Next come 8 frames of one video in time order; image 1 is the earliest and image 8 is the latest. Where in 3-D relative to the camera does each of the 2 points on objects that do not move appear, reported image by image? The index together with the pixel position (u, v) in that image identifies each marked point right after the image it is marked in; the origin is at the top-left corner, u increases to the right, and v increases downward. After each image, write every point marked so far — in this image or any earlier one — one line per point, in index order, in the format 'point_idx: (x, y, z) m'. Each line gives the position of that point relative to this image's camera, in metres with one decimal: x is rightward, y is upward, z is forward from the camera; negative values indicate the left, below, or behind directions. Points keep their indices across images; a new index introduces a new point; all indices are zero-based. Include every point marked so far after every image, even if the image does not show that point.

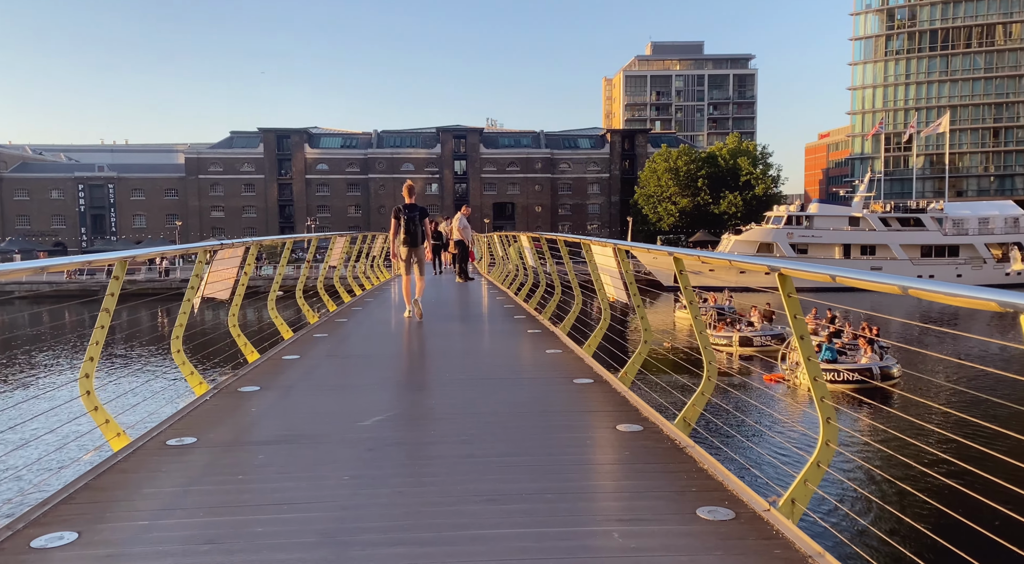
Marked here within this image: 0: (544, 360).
0: (+0.3, -0.8, +7.9) m
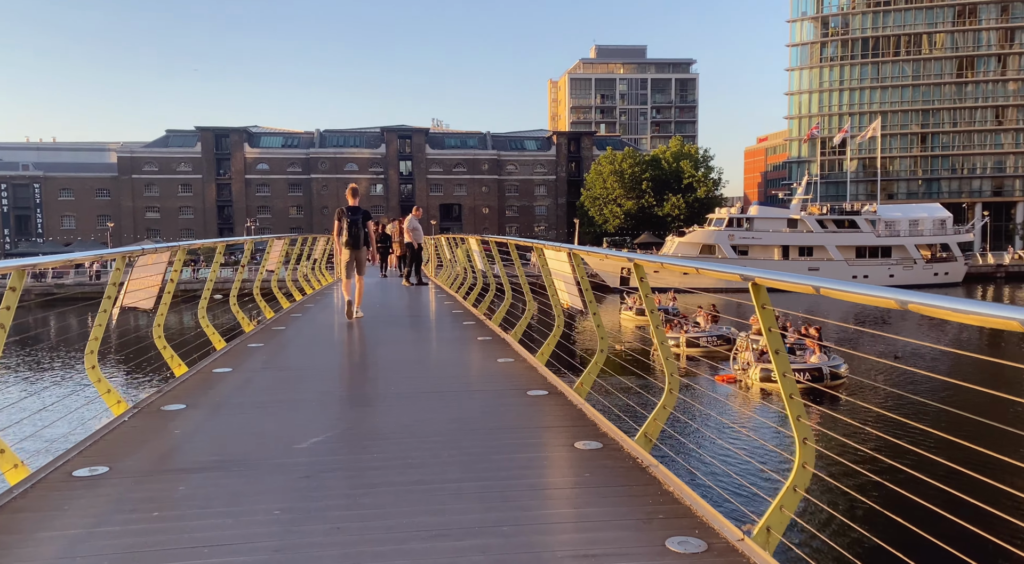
0: (-0.2, -0.8, +7.5) m
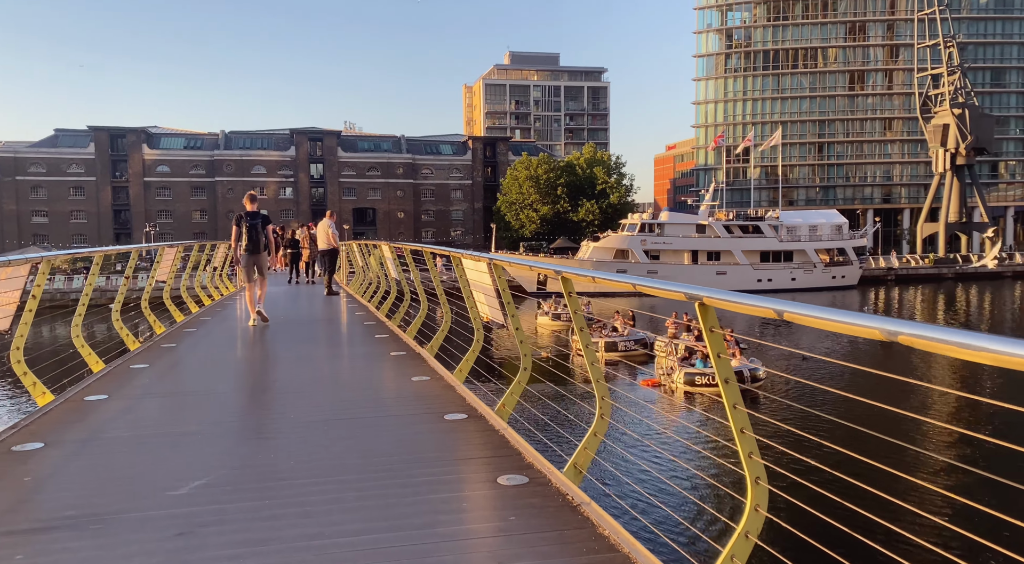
0: (-0.9, -0.9, +6.9) m
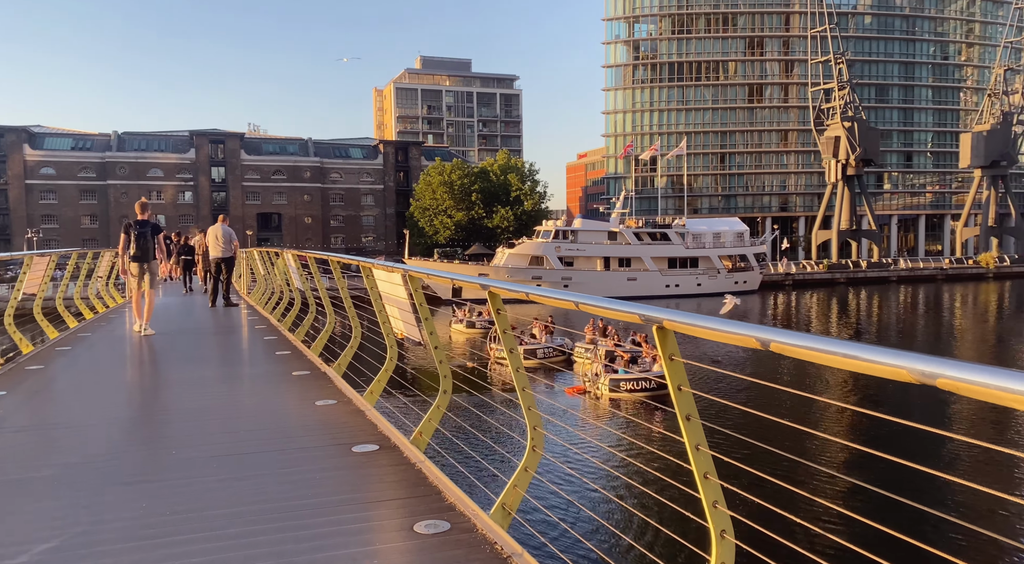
0: (-1.6, -1.0, +6.2) m
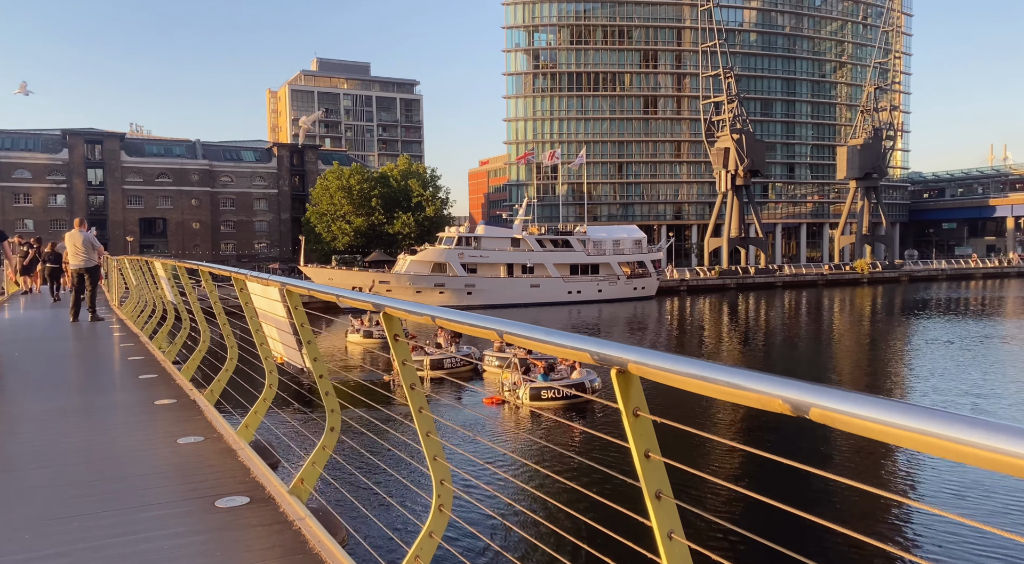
0: (-2.1, -1.1, +5.1) m
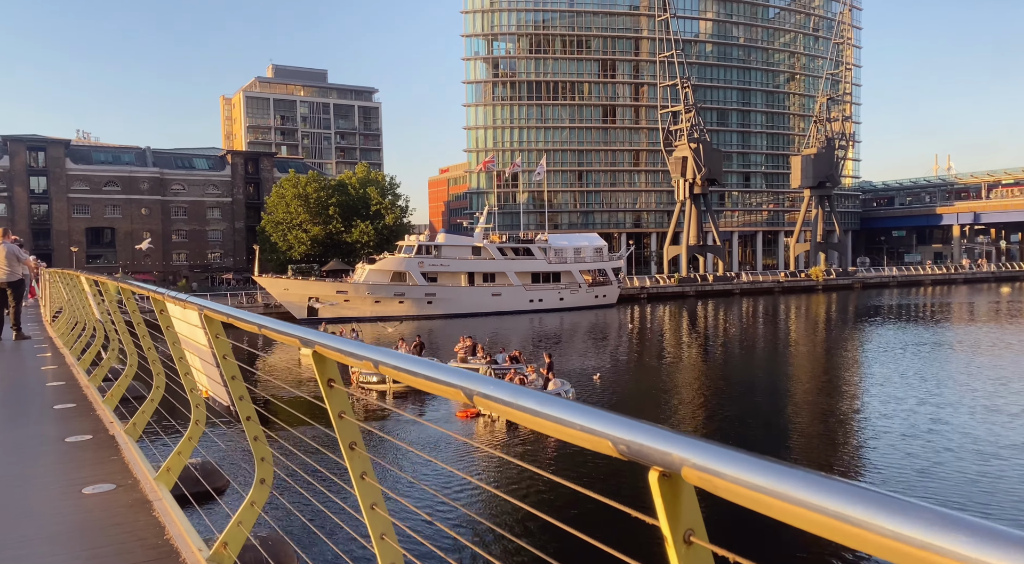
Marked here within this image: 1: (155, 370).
0: (-2.4, -1.1, +4.5) m
1: (-2.5, -0.6, +5.8) m
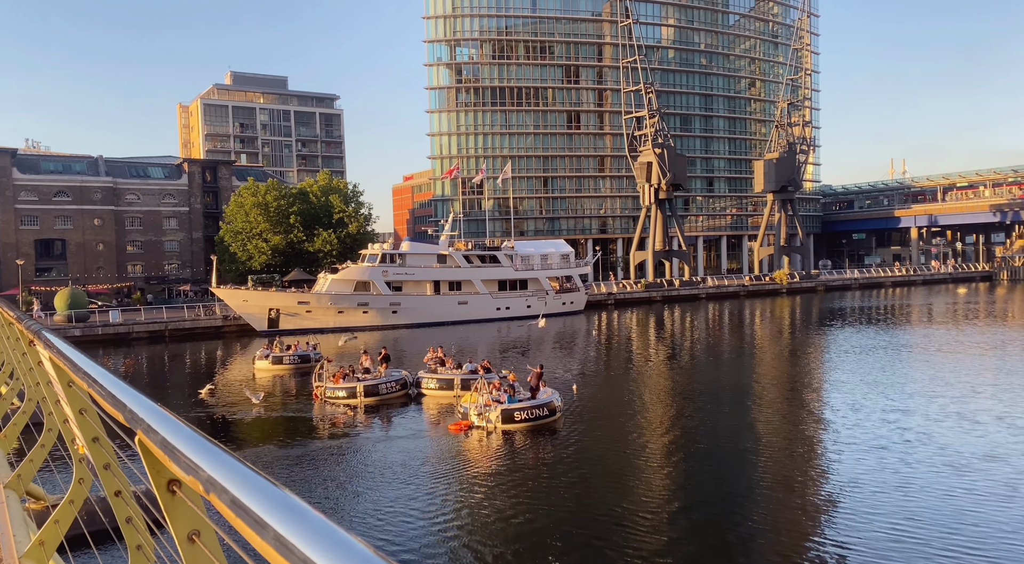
0: (-2.6, -1.2, +3.8) m
1: (-2.8, -0.7, +5.1) m
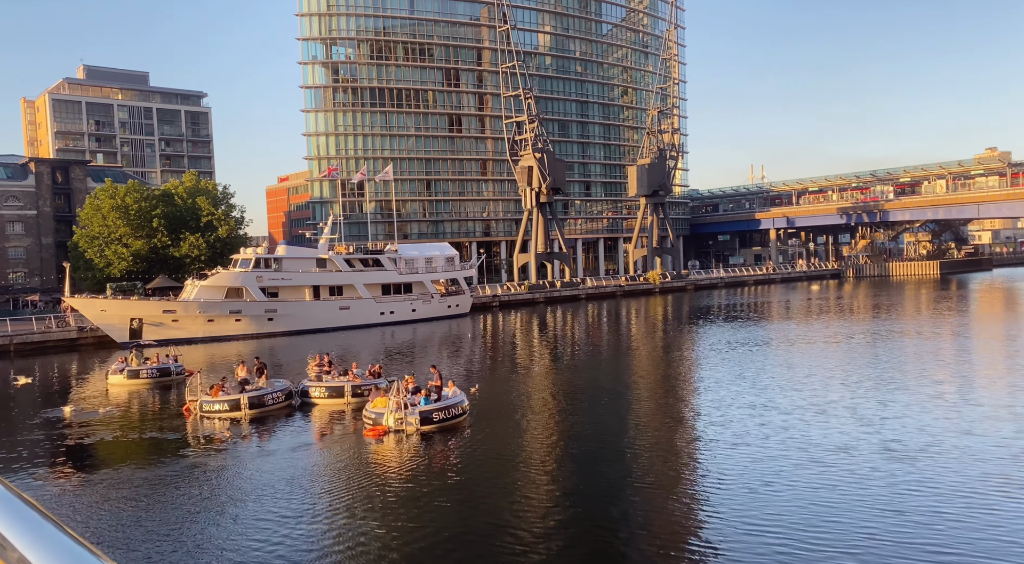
0: (-3.0, -1.2, +2.7) m
1: (-3.4, -0.6, +3.9) m
